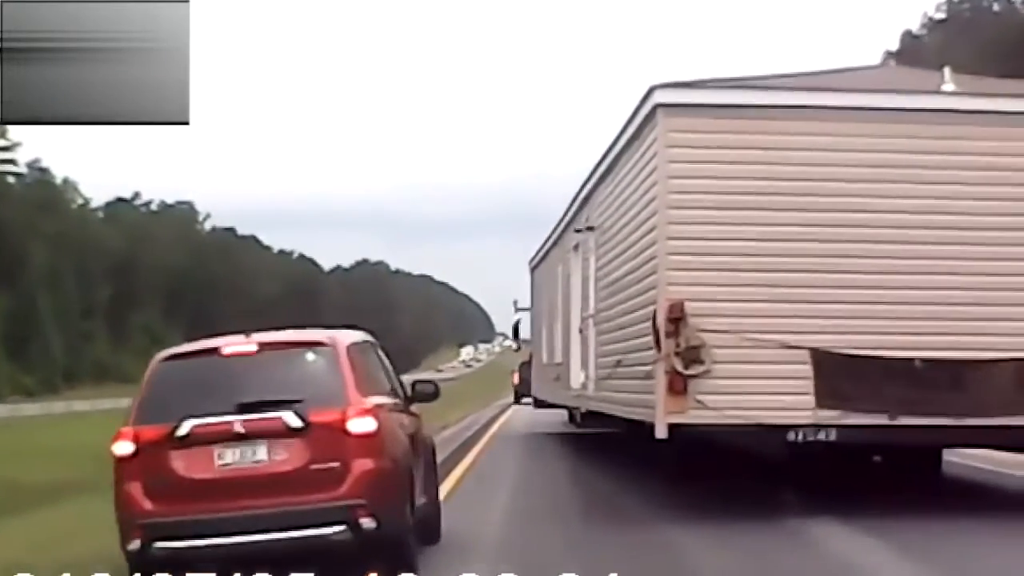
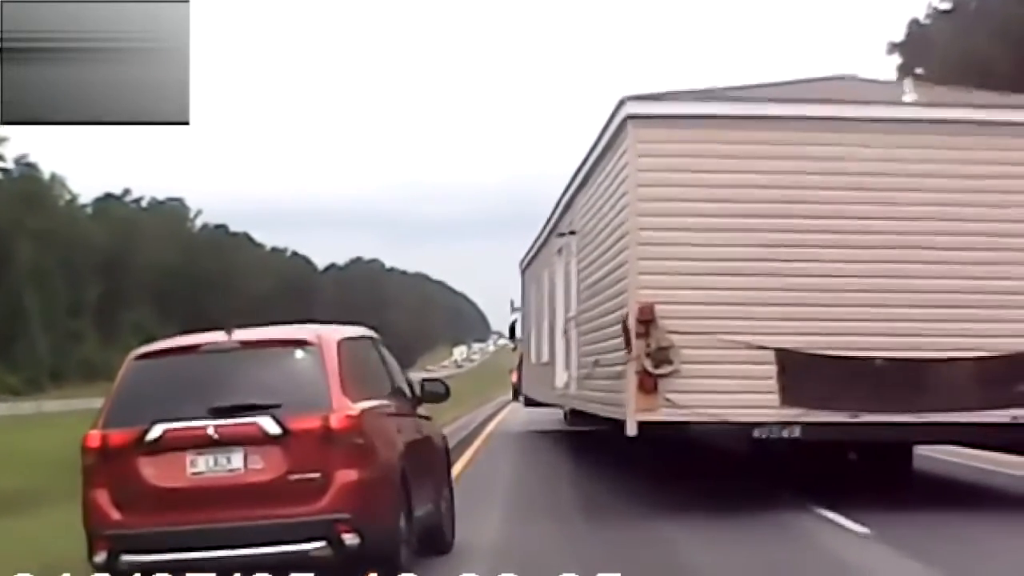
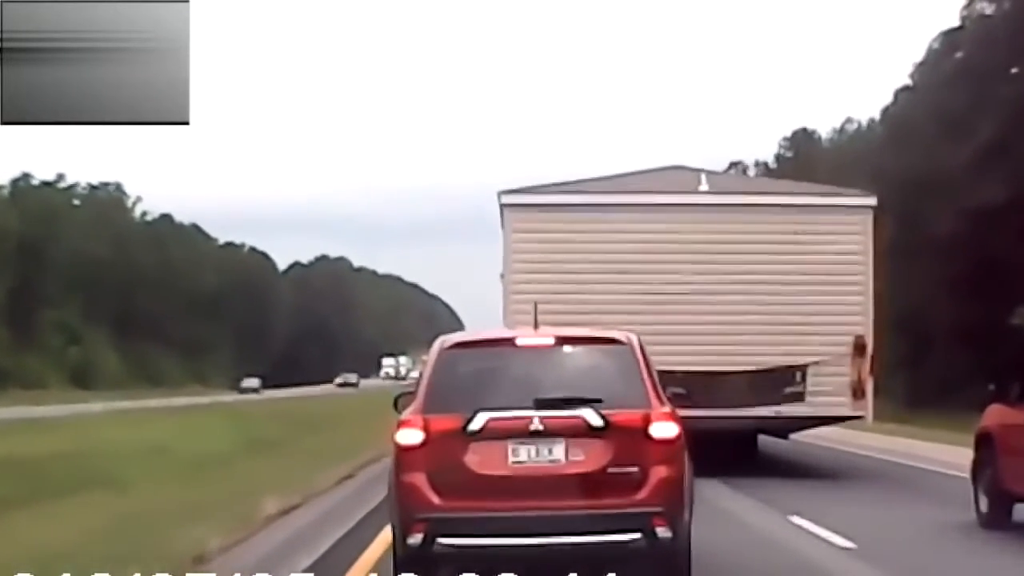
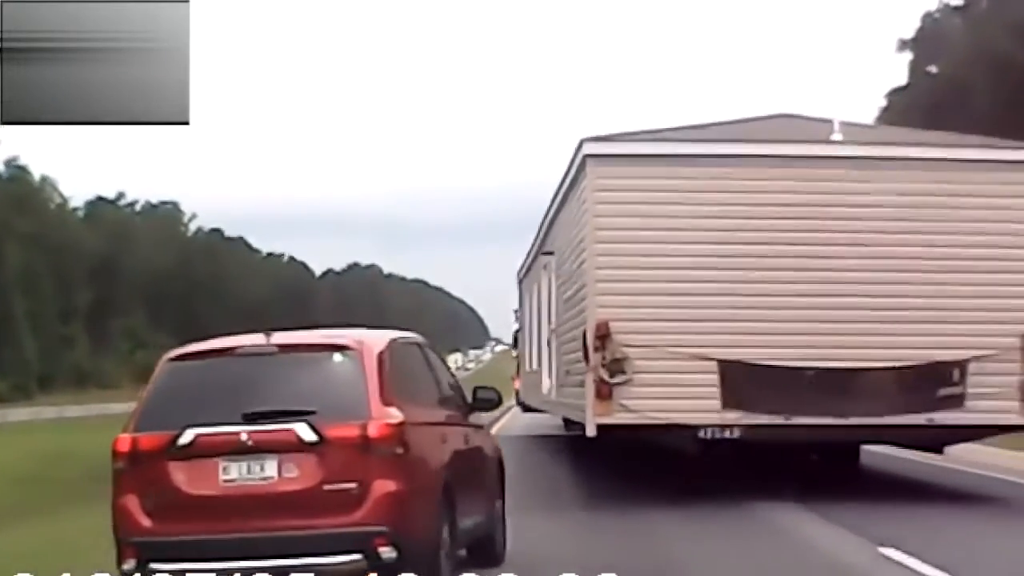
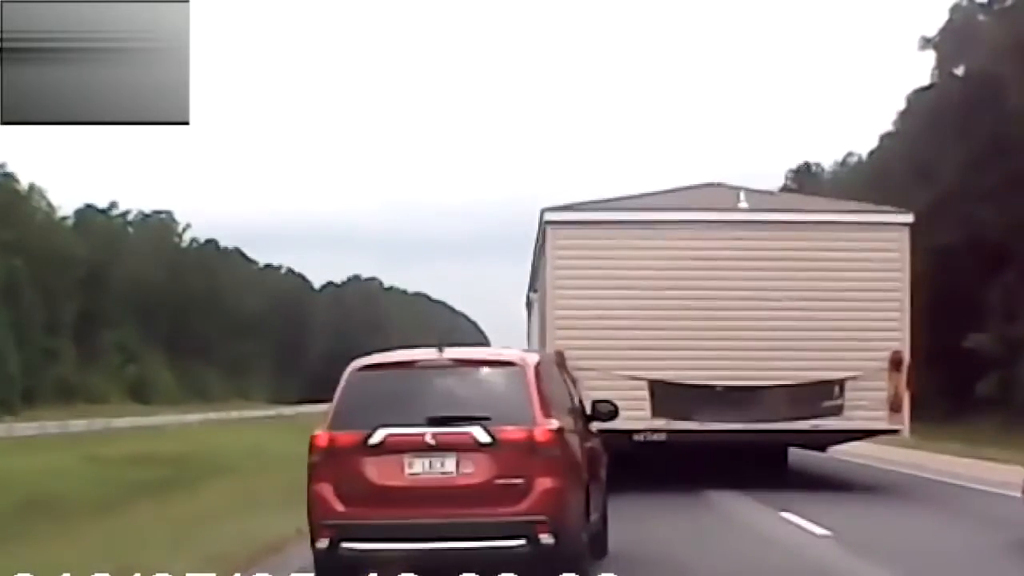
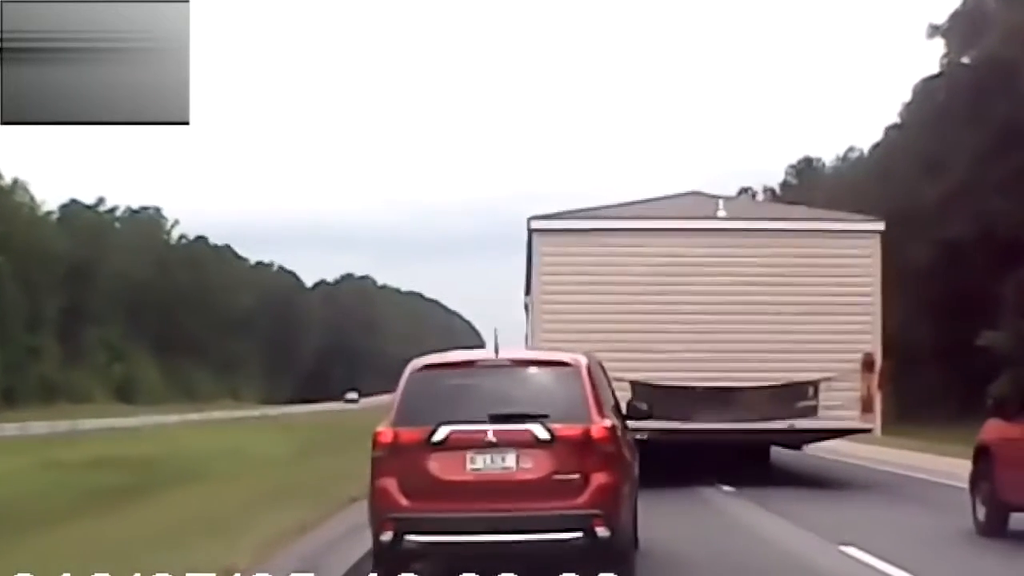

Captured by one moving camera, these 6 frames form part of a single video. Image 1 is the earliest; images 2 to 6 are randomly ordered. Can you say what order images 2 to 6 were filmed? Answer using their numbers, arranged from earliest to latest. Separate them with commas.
2, 4, 5, 6, 3
